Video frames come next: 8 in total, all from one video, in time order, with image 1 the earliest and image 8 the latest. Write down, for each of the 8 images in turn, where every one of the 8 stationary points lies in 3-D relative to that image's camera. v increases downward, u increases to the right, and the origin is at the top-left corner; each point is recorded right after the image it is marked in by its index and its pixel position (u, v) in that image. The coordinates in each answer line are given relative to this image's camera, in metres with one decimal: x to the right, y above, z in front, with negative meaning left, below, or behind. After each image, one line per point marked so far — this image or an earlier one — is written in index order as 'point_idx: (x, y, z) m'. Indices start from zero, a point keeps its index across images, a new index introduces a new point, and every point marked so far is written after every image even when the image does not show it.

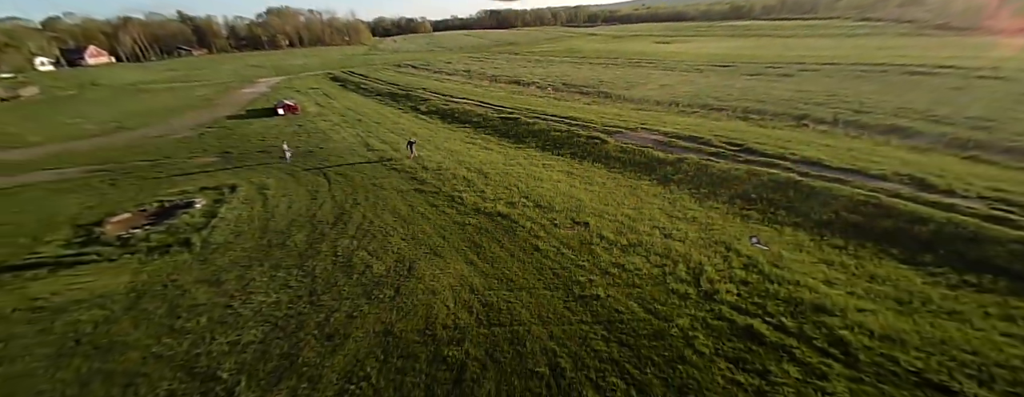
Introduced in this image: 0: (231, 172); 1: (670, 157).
0: (-13.8, +1.1, +15.5) m
1: (+7.9, +2.0, +16.6) m
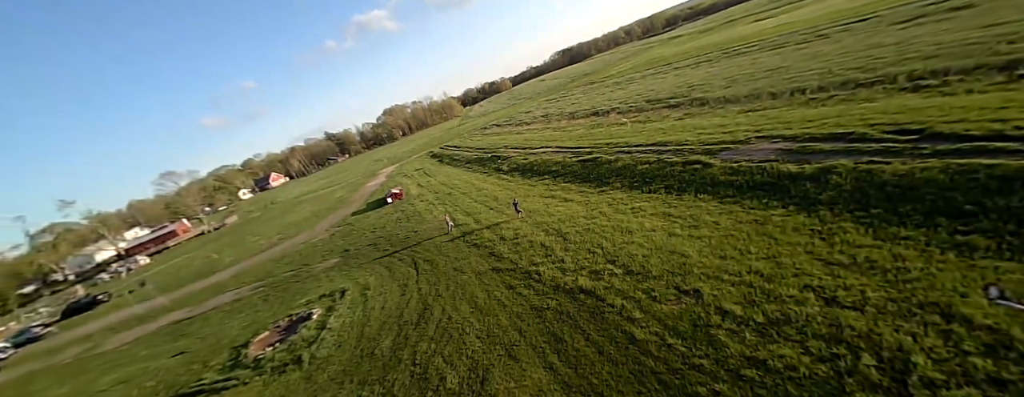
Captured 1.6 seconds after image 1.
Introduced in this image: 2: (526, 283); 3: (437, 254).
0: (-9.3, -4.2, +17.8) m
1: (+11.1, +1.0, +12.5) m
2: (+0.5, -3.0, +11.3) m
3: (-3.8, -2.8, +16.1) m
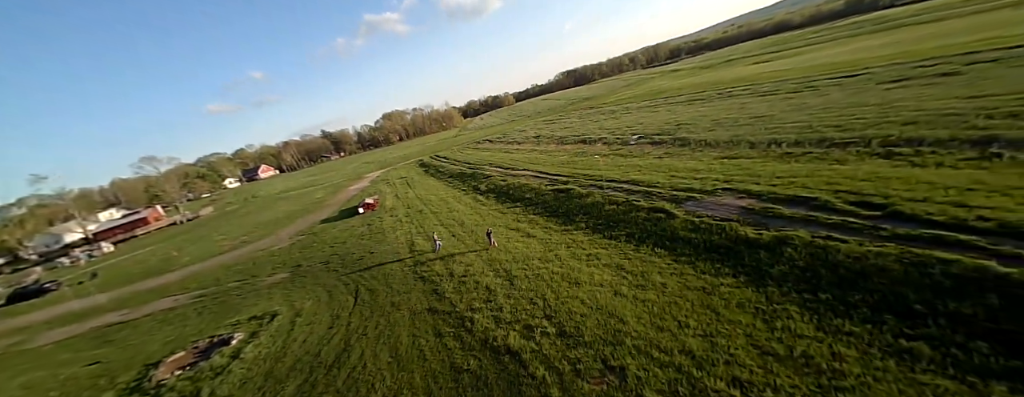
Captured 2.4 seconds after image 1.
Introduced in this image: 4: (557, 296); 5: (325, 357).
0: (-11.8, -4.9, +16.7) m
1: (+9.1, -1.4, +12.0) m
2: (-1.8, -4.4, +10.5) m
3: (-6.2, -4.0, +15.2) m
4: (+1.6, -3.5, +11.5) m
5: (-6.3, -5.4, +11.0) m
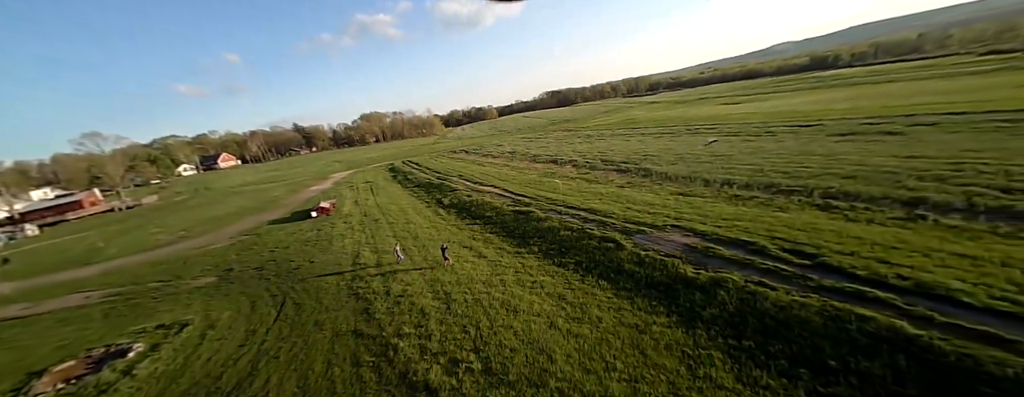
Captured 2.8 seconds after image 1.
0: (-14.6, -4.9, +15.2) m
1: (+6.8, -3.0, +12.1) m
2: (-4.1, -4.9, +9.7) m
3: (-8.8, -4.4, +14.1) m
4: (-0.7, -4.3, +11.0) m
5: (-8.6, -5.5, +9.8) m
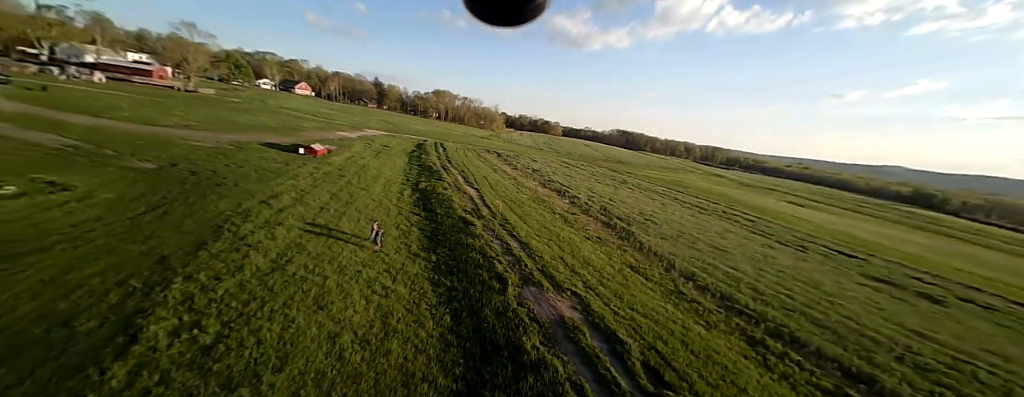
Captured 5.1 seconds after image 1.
0: (-19.7, +0.9, +16.0) m
1: (+0.5, -4.9, +10.2) m
2: (-10.6, -2.6, +9.2) m
3: (-14.3, -0.6, +14.2) m
4: (-7.1, -3.3, +10.1) m
5: (-15.0, -1.5, +9.9) m
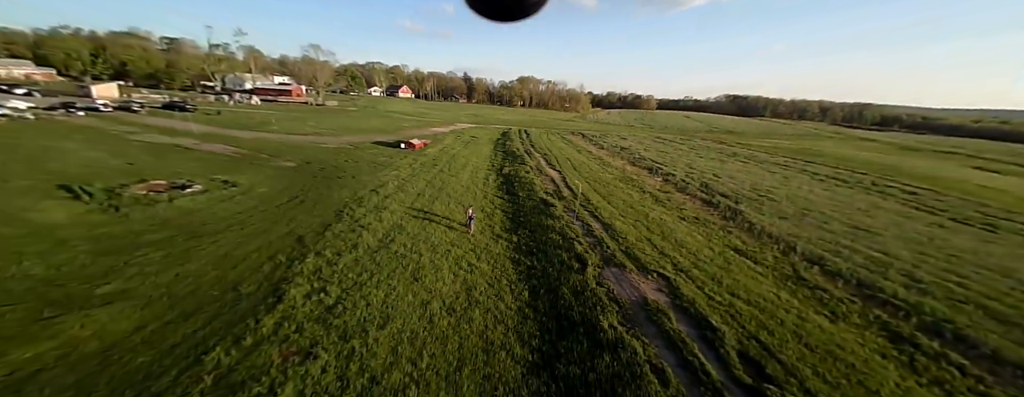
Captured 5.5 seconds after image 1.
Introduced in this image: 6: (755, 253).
0: (-15.3, +1.3, +20.7) m
1: (+2.8, -4.1, +10.0) m
2: (-8.3, -2.3, +11.9) m
3: (-10.5, -0.2, +17.6) m
4: (-4.6, -2.9, +11.9) m
5: (-12.4, -1.3, +13.7) m
6: (+13.3, -2.9, +17.8) m
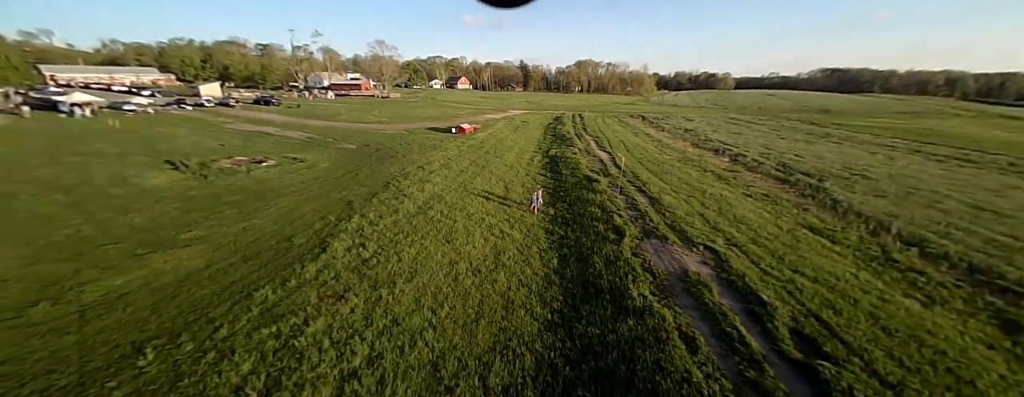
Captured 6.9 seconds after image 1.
0: (-12.5, +2.9, +23.0) m
1: (+3.4, -2.9, +9.5) m
2: (-7.1, -0.9, +13.2) m
3: (-8.3, +1.3, +19.1) m
4: (-3.6, -1.5, +12.5) m
5: (-10.9, +0.1, +15.7) m
6: (+15.1, -1.6, +15.2) m
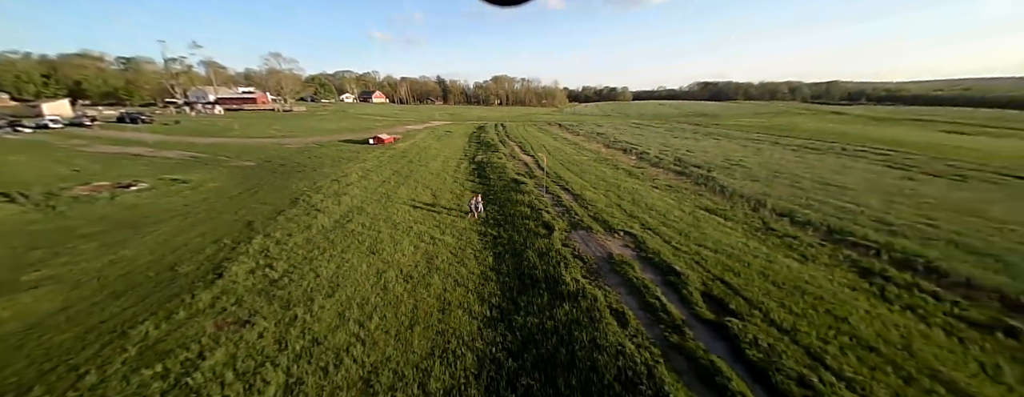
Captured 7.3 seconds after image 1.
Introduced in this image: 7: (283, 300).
0: (-17.3, +1.4, +19.8) m
1: (+1.6, -2.6, +9.8) m
2: (-9.7, -1.6, +11.2) m
3: (-12.3, +0.3, +16.8) m
4: (-6.0, -1.9, +11.3) m
5: (-13.9, -1.0, +12.9) m
6: (+11.6, -0.6, +17.9) m
7: (-6.0, -2.7, +8.6) m
